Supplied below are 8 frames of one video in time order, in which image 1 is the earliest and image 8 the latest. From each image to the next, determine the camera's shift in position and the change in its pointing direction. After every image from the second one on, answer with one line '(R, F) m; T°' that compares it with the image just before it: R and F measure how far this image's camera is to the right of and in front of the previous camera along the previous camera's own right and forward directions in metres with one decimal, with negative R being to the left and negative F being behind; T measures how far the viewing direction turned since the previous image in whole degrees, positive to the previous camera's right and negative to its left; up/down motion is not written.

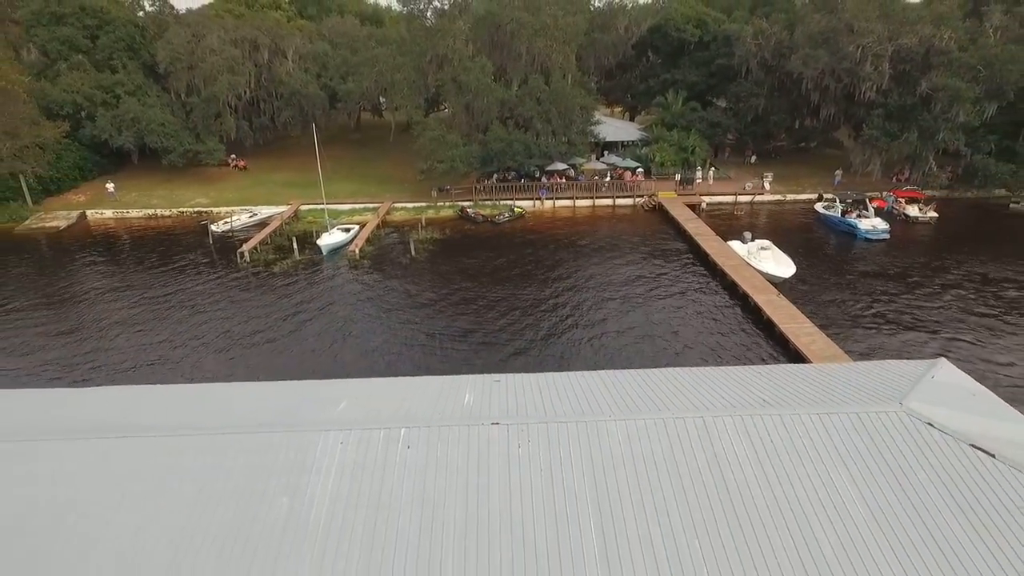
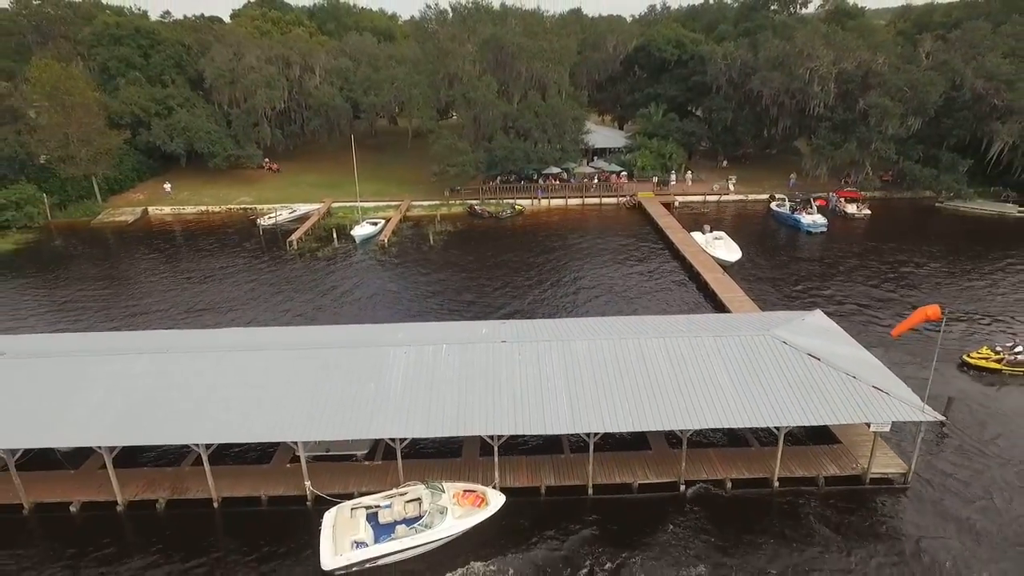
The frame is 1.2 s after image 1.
(-0.1, -6.4) m; 0°
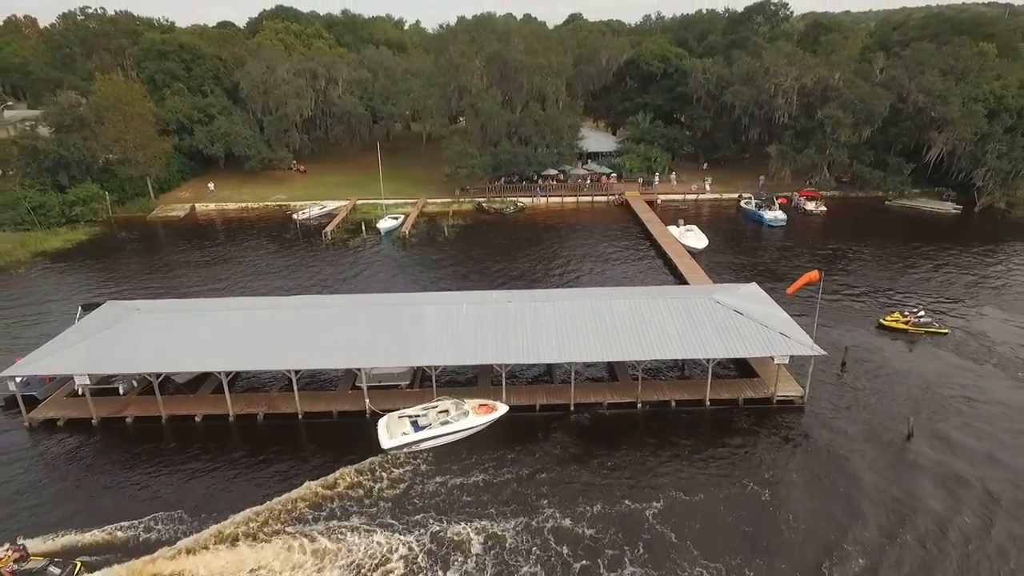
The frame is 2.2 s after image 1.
(0.0, -6.1) m; 0°
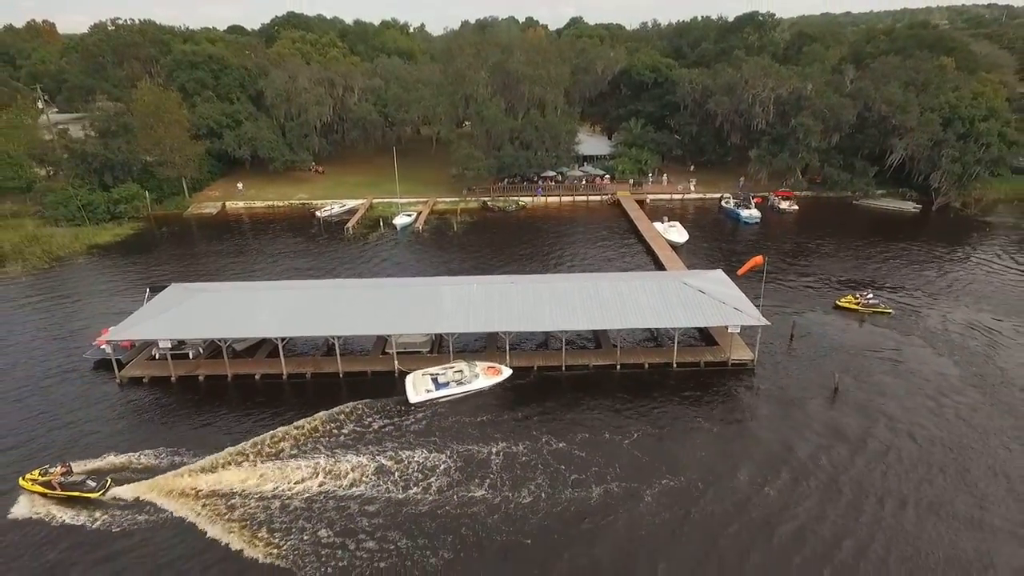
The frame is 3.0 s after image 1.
(0.0, -4.9) m; 0°
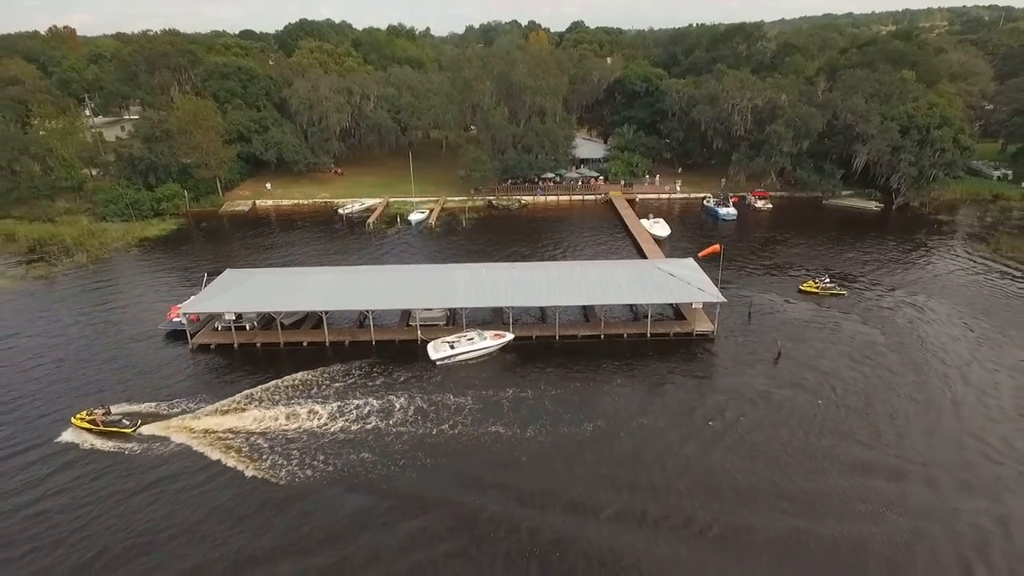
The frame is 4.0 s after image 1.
(0.0, -5.8) m; 0°
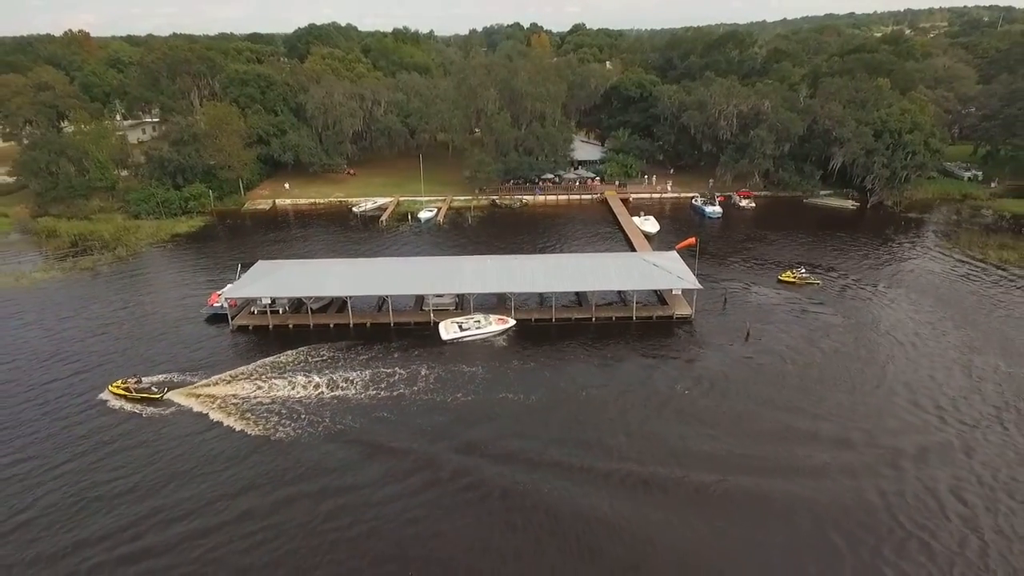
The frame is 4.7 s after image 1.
(0.0, -4.4) m; 0°
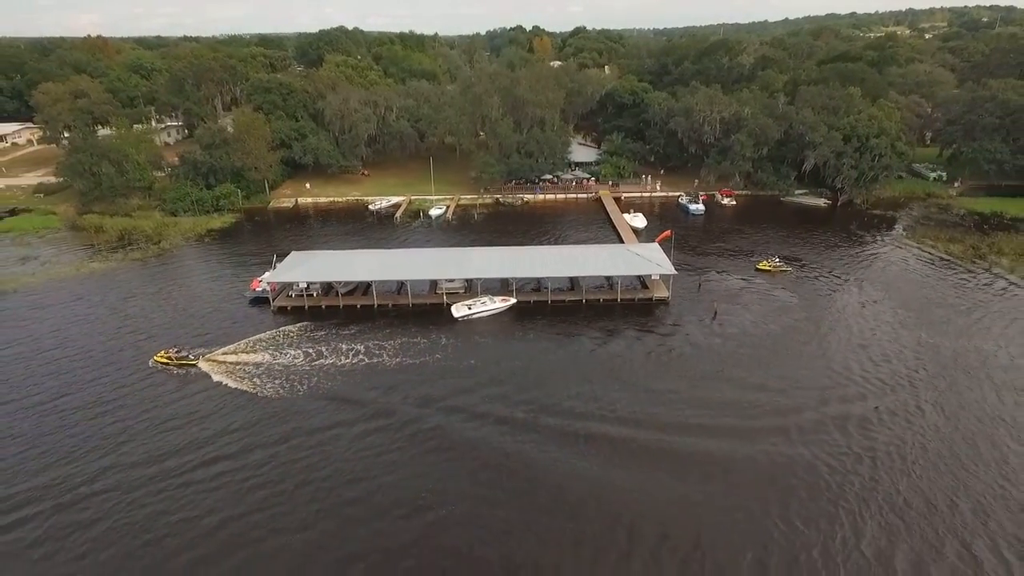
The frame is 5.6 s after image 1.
(+0.1, -6.0) m; 0°
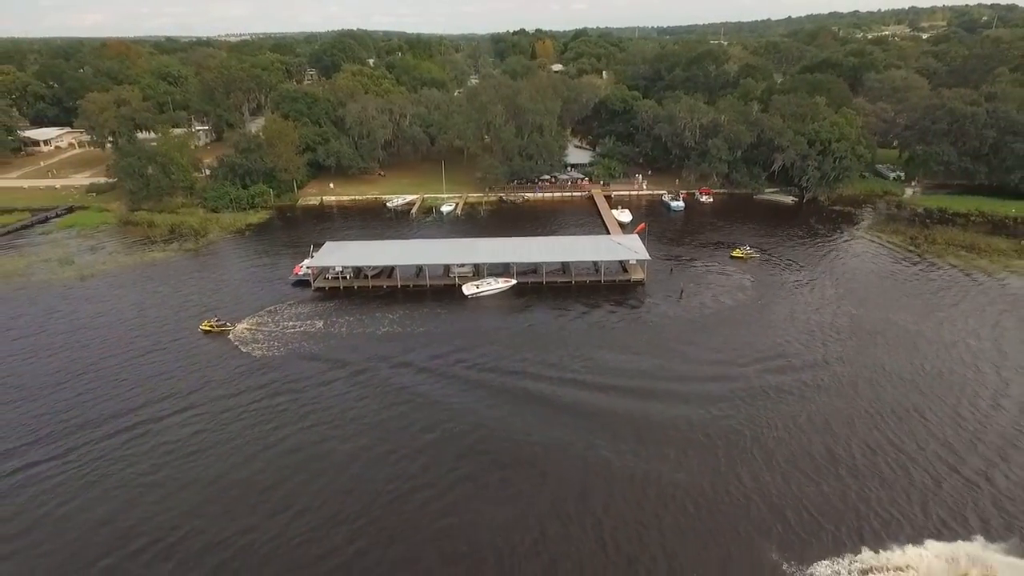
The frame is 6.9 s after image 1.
(+0.3, -8.4) m; 0°
